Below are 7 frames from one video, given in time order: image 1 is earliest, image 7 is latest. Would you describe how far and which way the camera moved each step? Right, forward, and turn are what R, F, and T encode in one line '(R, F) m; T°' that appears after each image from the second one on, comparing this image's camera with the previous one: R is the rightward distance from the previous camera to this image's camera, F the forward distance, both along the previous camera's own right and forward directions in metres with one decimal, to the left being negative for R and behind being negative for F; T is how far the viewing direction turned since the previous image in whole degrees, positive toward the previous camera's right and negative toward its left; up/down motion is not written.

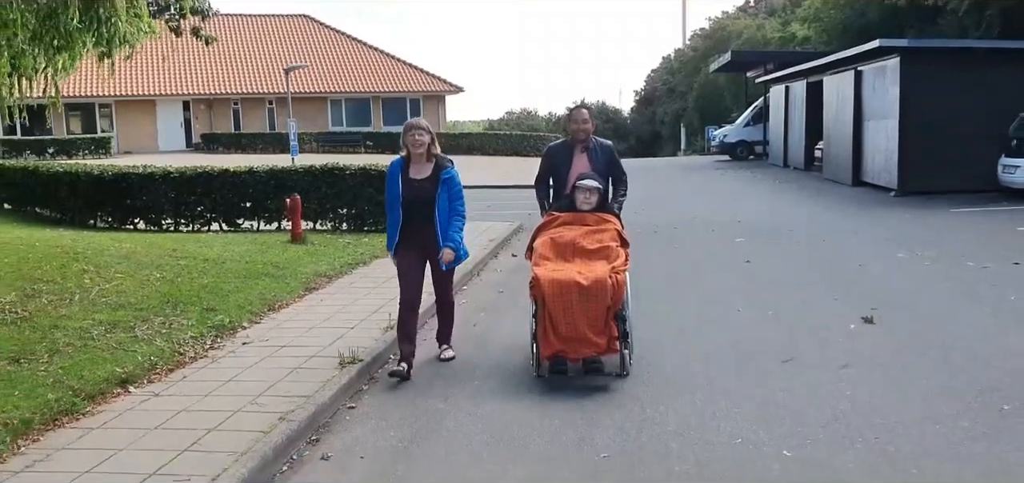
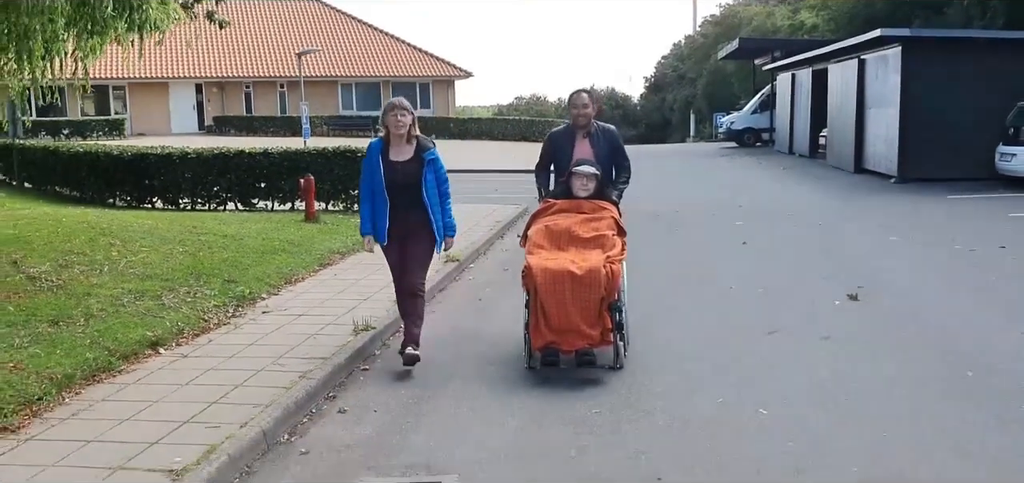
(0.0, -0.5) m; -1°
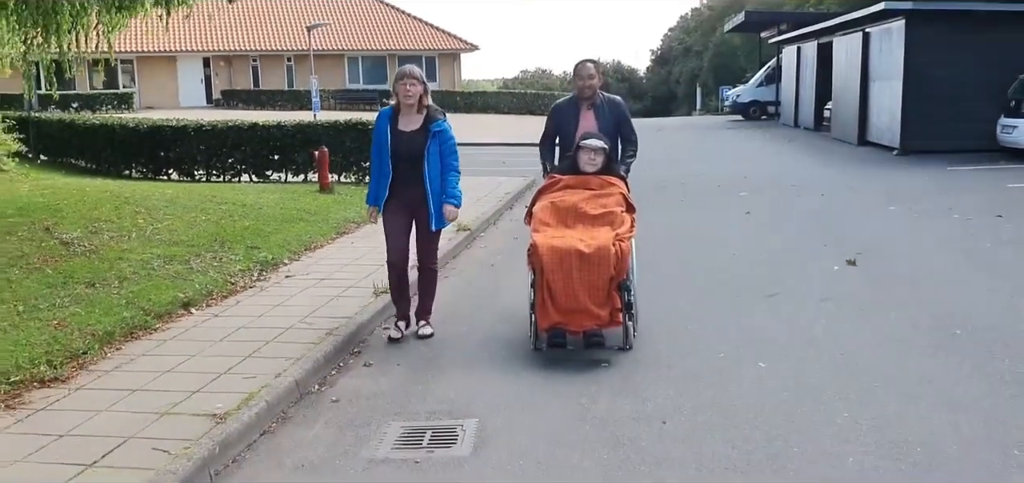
(-0.1, -0.3) m; 0°
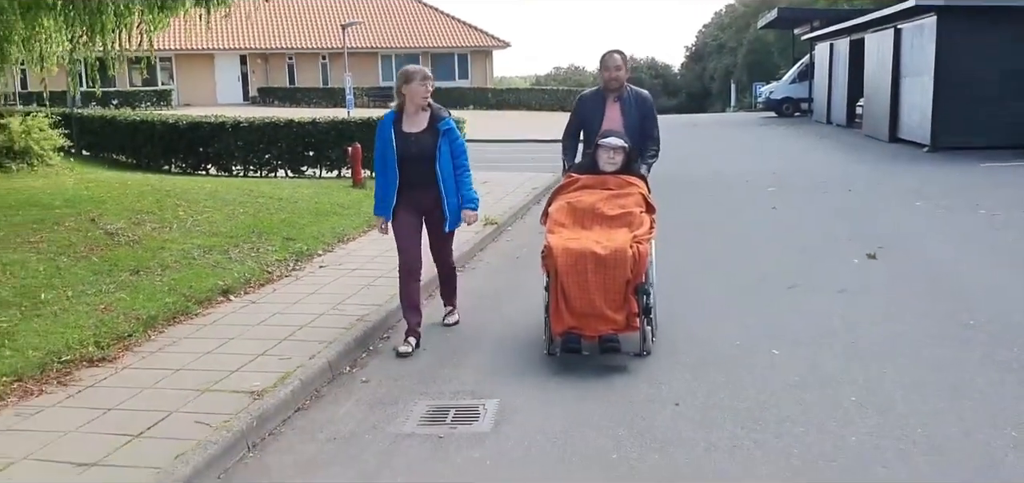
(+0.1, -0.2) m; -2°
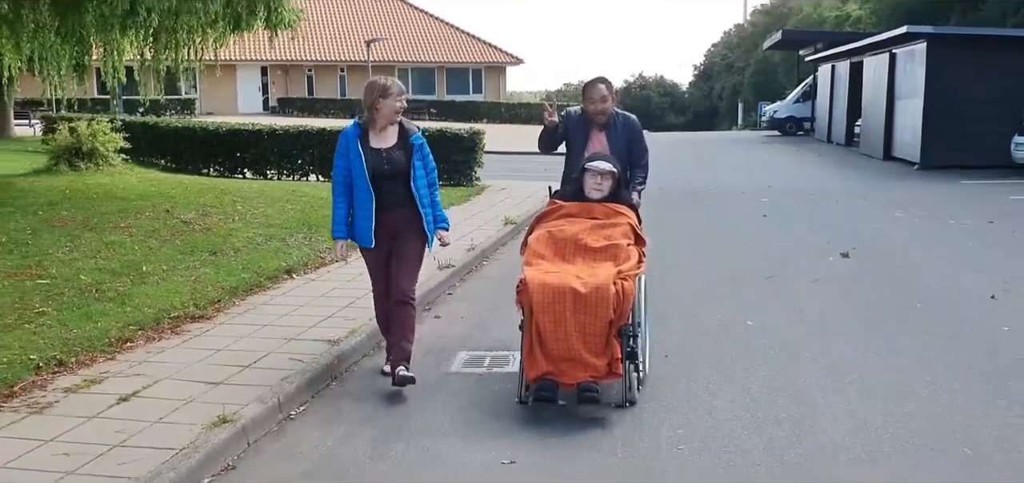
(-0.1, -1.3) m; 0°
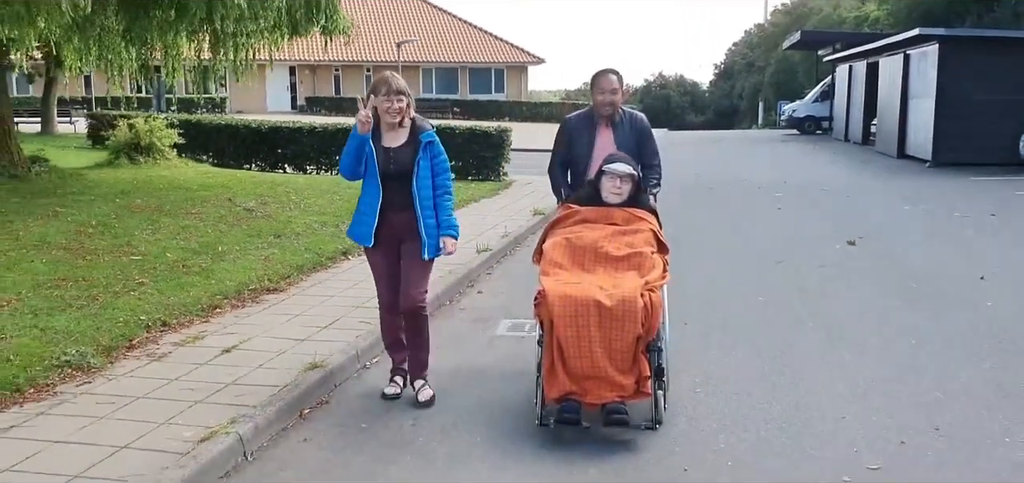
(-0.1, -0.9) m; -1°
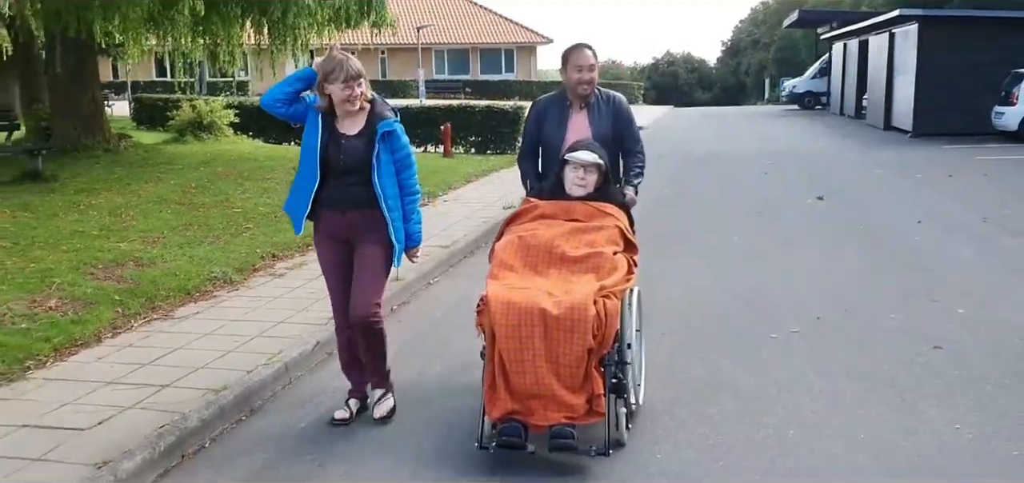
(-0.2, -2.0) m; -1°
